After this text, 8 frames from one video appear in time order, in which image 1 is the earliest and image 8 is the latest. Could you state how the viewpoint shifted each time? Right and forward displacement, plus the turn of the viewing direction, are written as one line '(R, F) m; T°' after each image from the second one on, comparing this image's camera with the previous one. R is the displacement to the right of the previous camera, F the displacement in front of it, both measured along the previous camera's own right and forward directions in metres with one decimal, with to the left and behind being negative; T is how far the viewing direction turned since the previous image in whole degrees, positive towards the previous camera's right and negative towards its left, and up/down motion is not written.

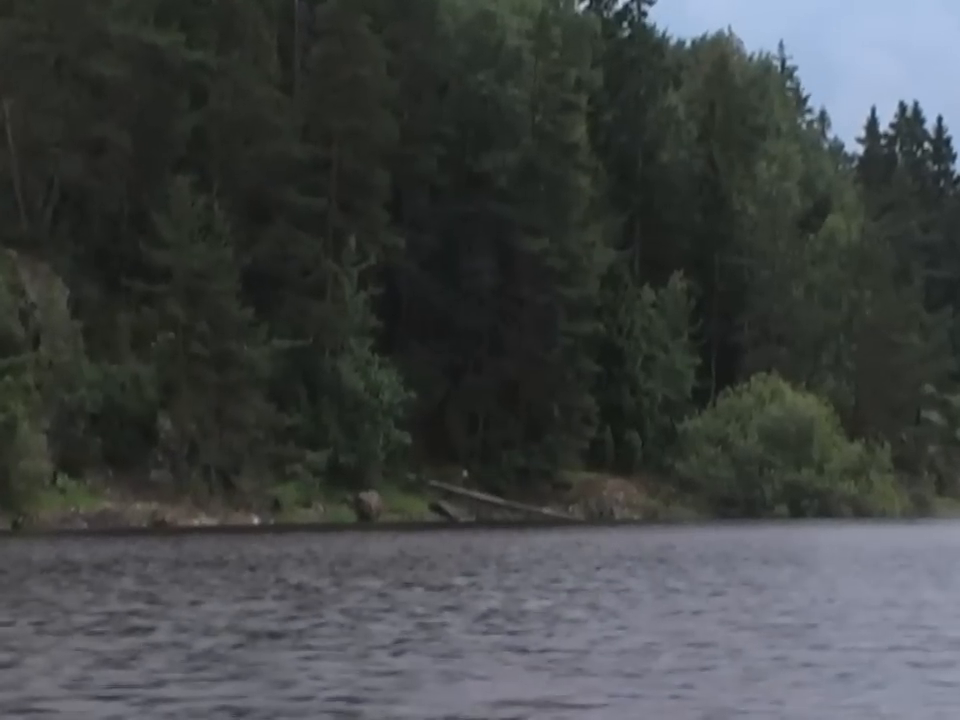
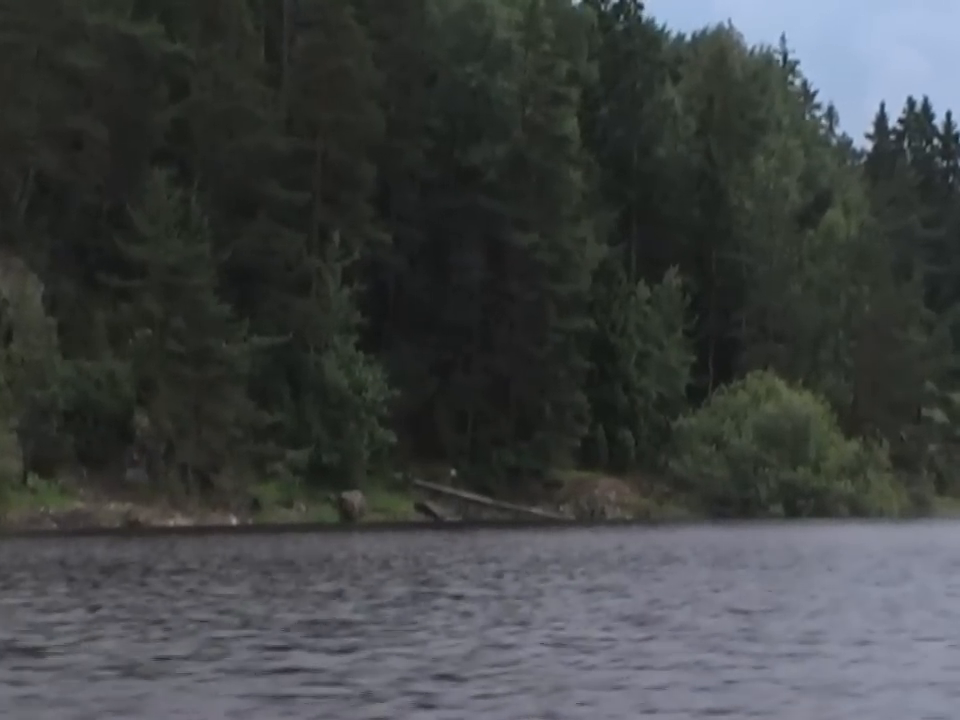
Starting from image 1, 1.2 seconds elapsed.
(+1.0, +1.1) m; 0°
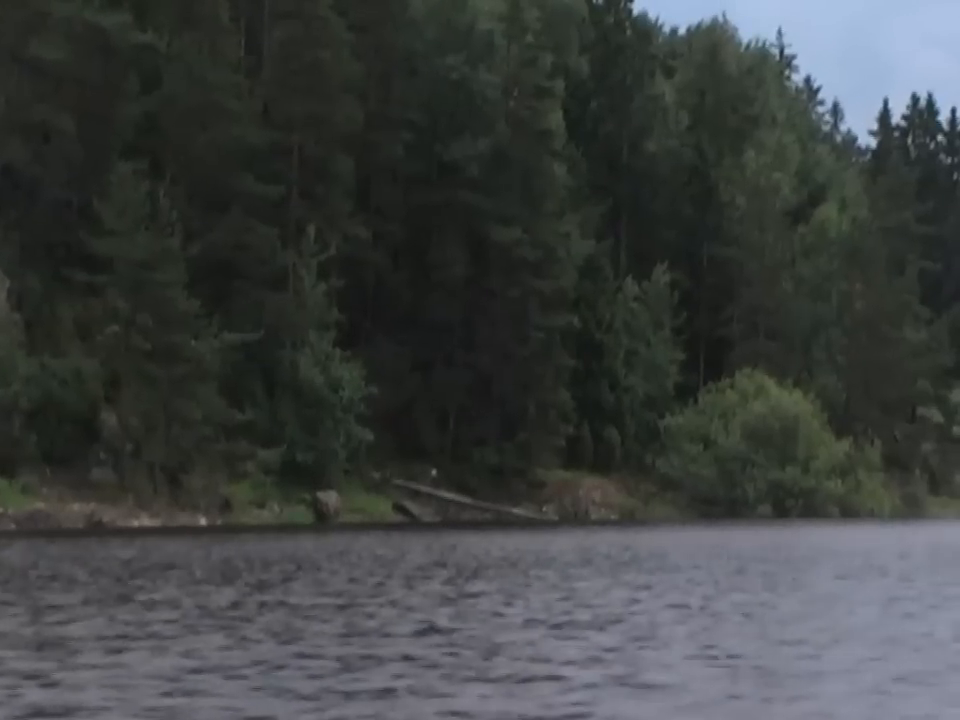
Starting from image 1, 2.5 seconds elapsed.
(+1.1, +1.2) m; 0°
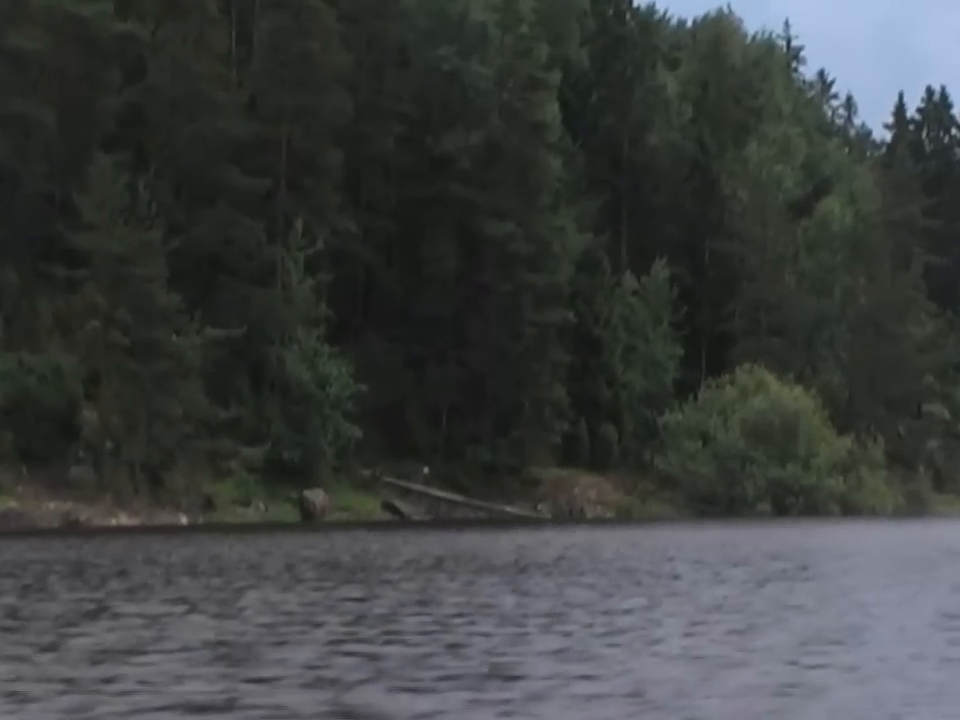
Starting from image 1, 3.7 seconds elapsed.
(+1.0, +1.1) m; -1°
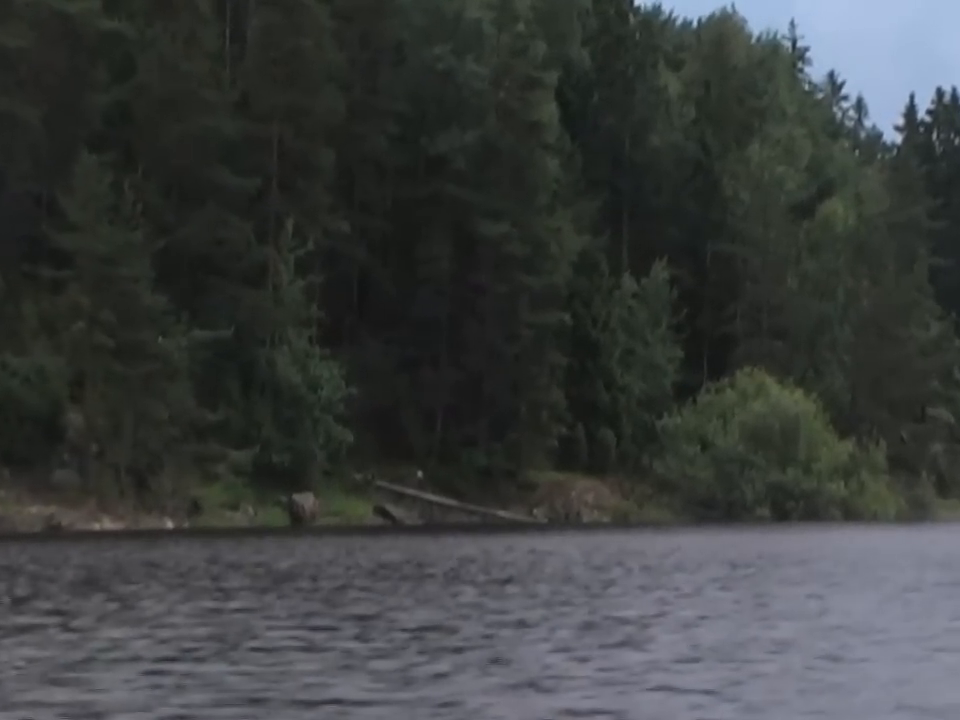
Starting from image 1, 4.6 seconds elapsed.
(+0.7, +0.8) m; 0°
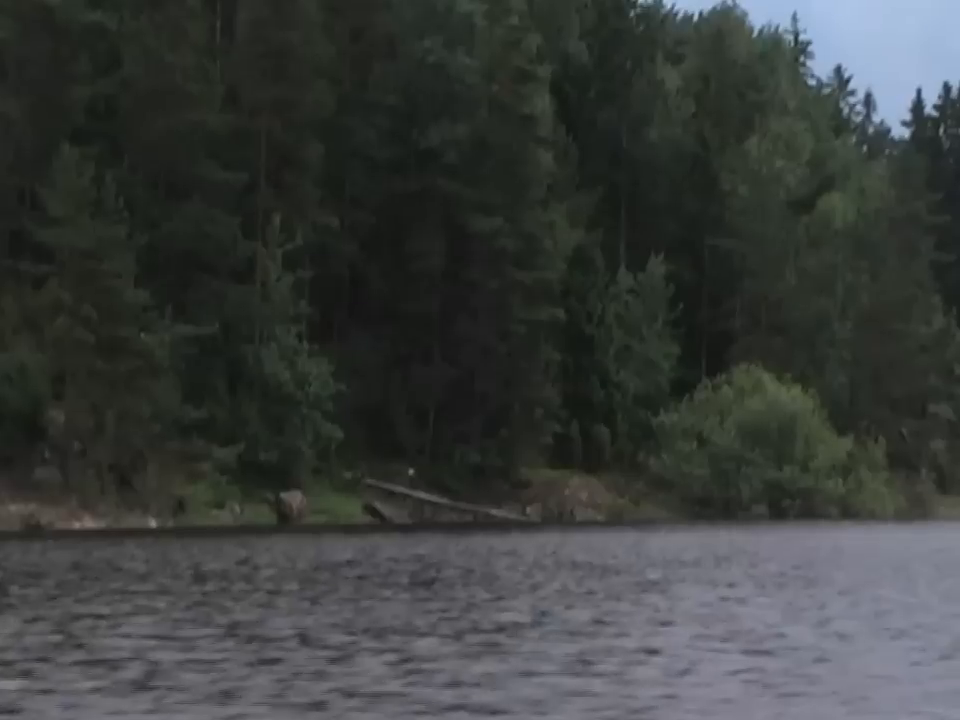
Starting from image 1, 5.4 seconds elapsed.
(+0.7, +0.8) m; 0°
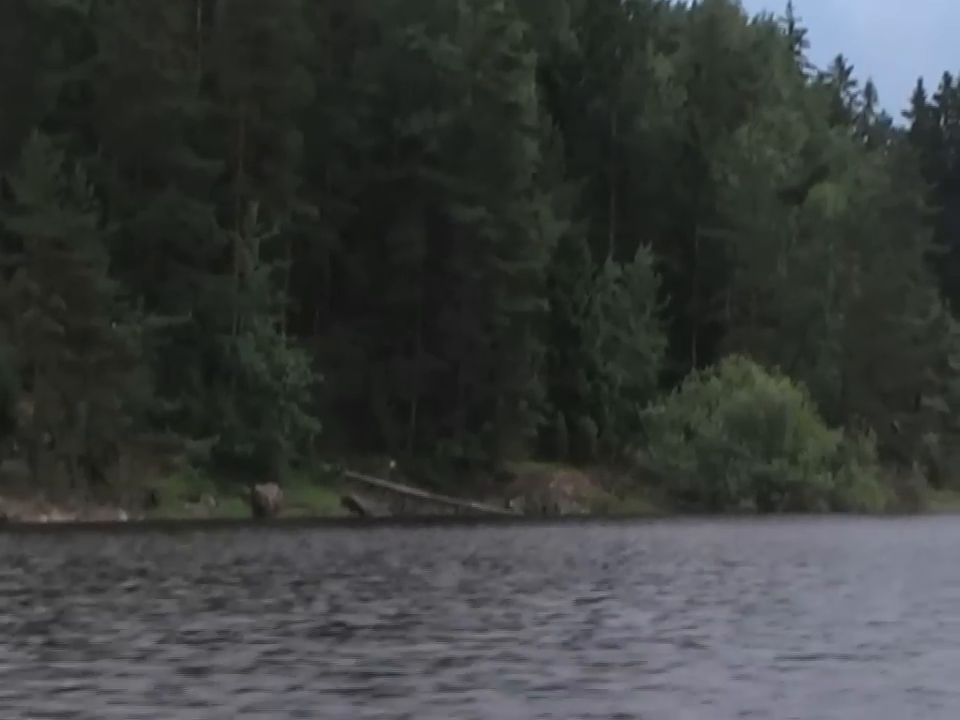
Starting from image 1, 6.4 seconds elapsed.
(+0.8, +0.9) m; 0°
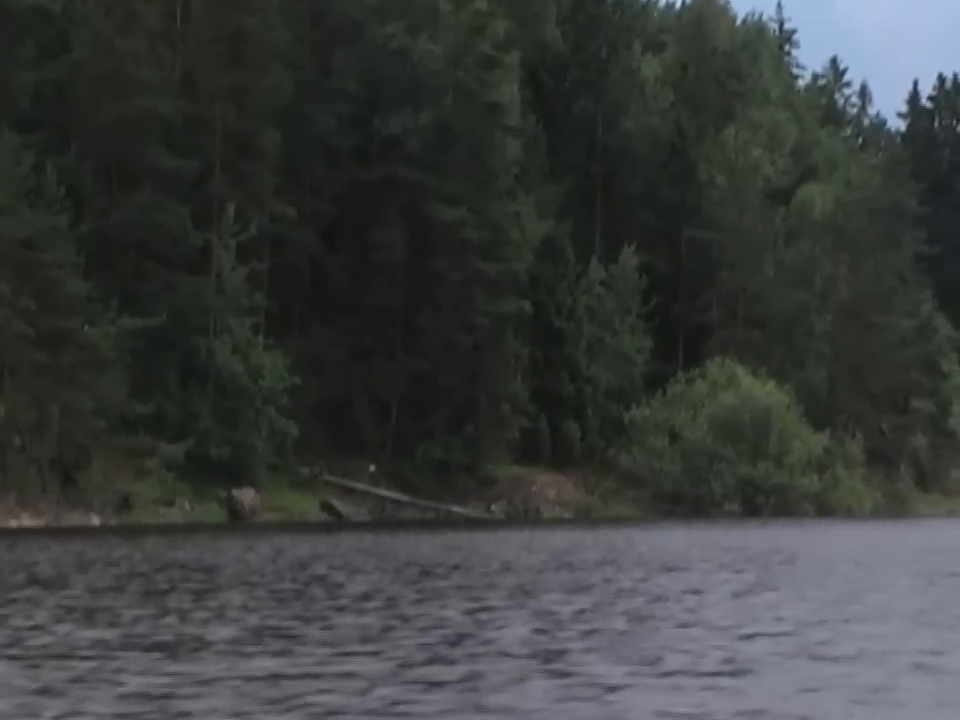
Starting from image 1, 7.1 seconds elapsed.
(+0.6, +0.7) m; 0°
